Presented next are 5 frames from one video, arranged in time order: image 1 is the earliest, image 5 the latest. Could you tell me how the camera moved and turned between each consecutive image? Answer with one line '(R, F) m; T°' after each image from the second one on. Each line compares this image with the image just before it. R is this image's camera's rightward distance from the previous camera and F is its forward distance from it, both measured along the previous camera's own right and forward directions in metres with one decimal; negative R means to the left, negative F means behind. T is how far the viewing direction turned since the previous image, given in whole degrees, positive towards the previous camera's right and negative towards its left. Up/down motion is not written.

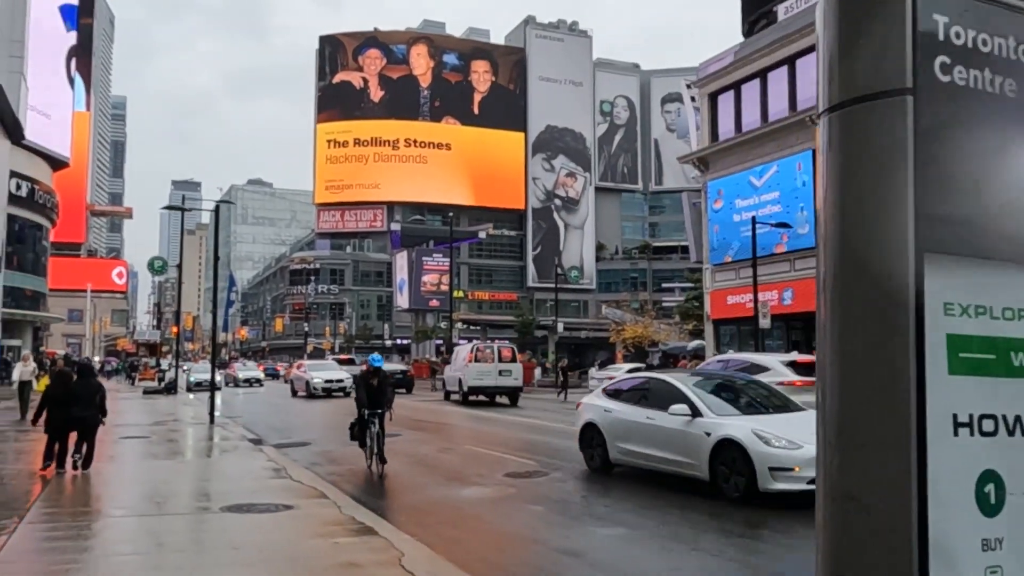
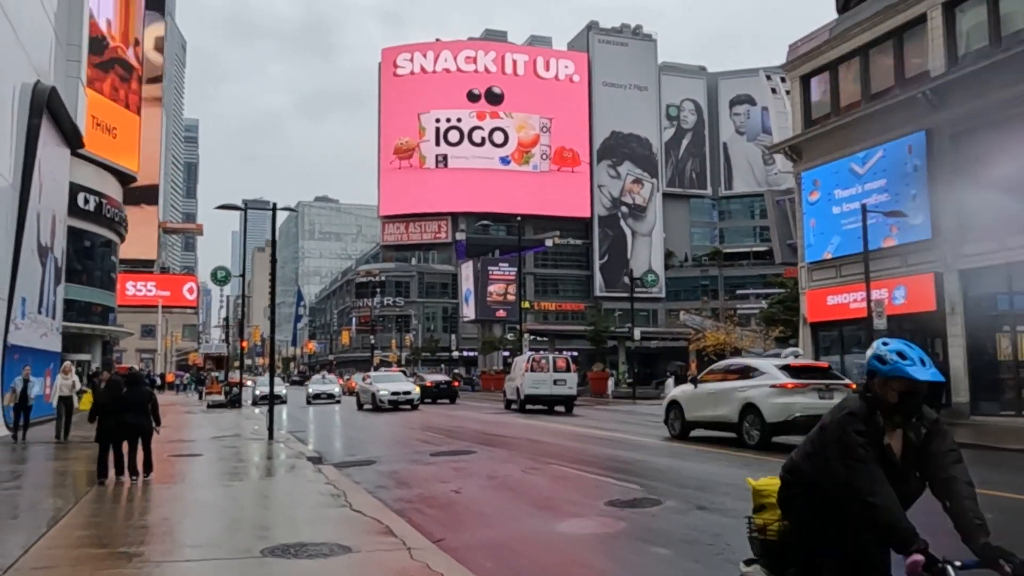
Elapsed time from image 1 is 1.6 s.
(-0.4, +2.1) m; -4°
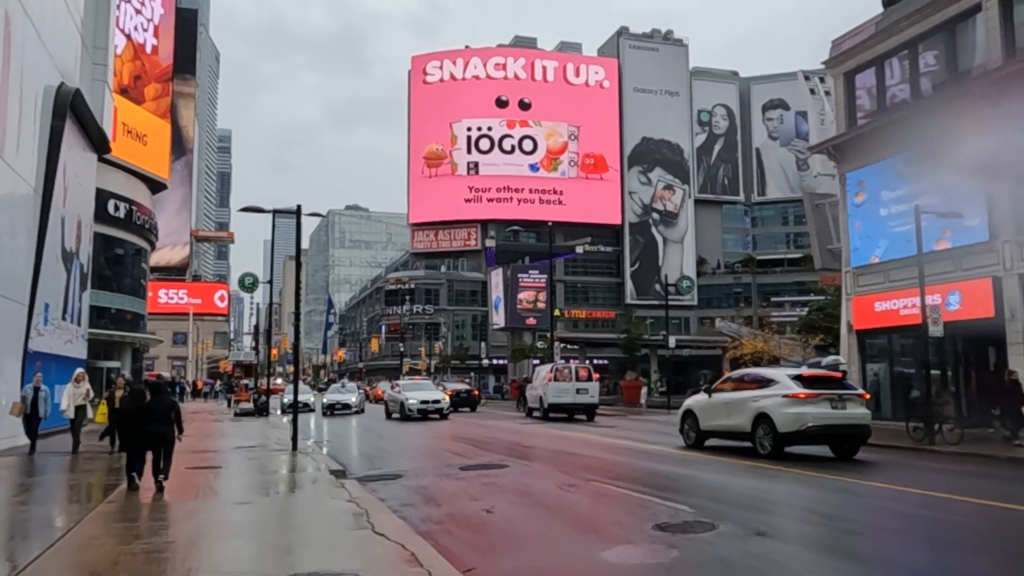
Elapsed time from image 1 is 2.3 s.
(-0.1, +0.9) m; -2°
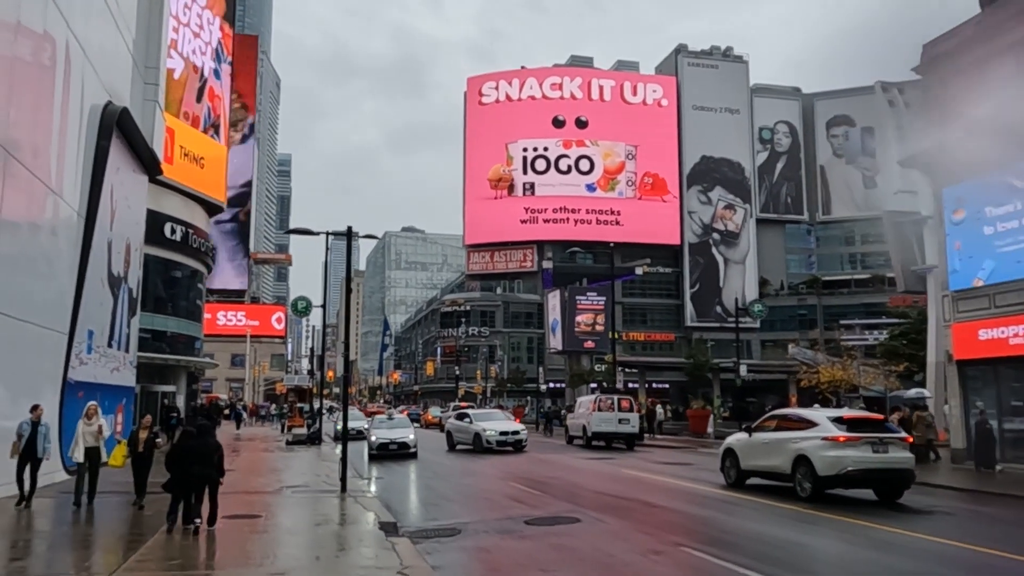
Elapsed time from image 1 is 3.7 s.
(-0.3, +1.7) m; -4°
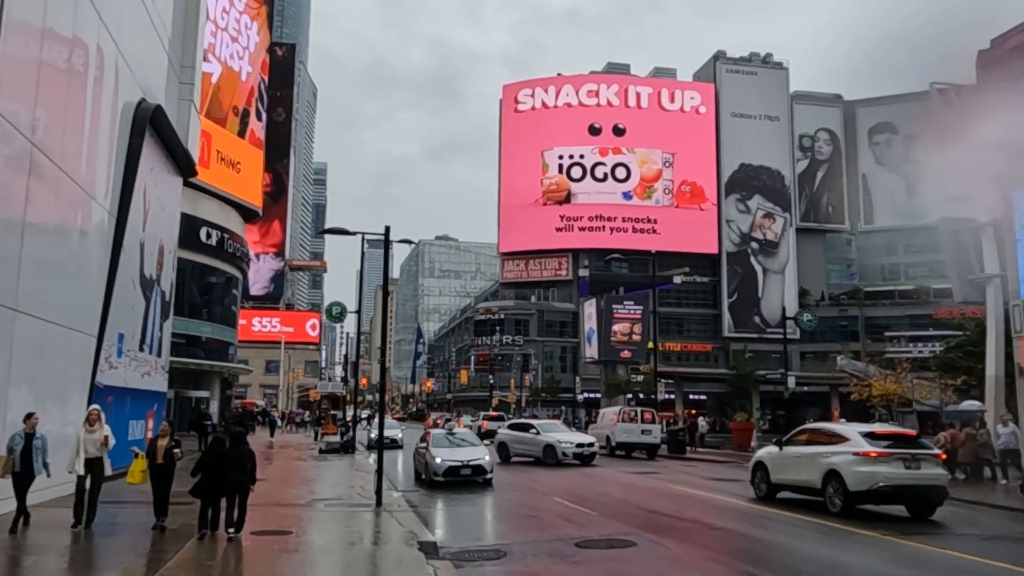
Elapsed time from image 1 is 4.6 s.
(-0.3, +1.0) m; -2°
